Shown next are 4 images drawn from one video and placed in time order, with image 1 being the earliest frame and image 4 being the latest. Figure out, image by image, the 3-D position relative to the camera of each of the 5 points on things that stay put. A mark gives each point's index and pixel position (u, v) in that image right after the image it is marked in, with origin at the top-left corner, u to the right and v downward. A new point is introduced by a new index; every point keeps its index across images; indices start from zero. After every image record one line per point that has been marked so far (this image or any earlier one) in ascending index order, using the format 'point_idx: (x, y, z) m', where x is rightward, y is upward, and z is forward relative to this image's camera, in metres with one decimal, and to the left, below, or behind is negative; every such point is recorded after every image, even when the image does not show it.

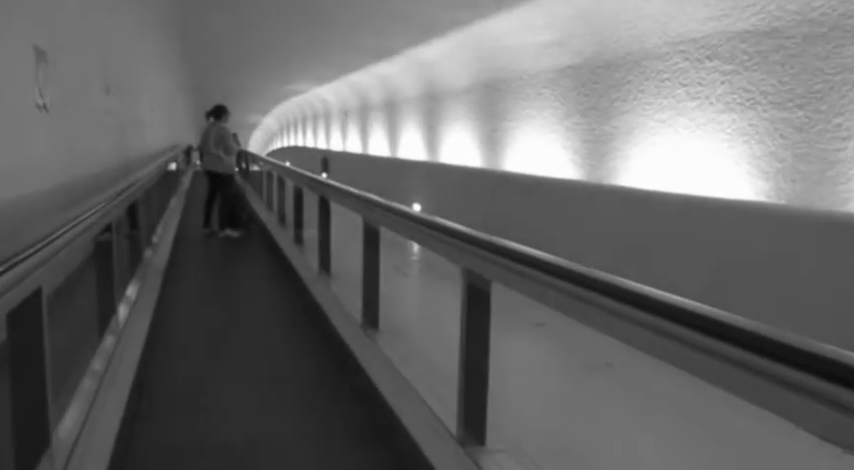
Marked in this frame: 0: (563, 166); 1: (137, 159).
0: (+1.3, +0.7, +6.1) m
1: (-4.5, +1.3, +10.1) m
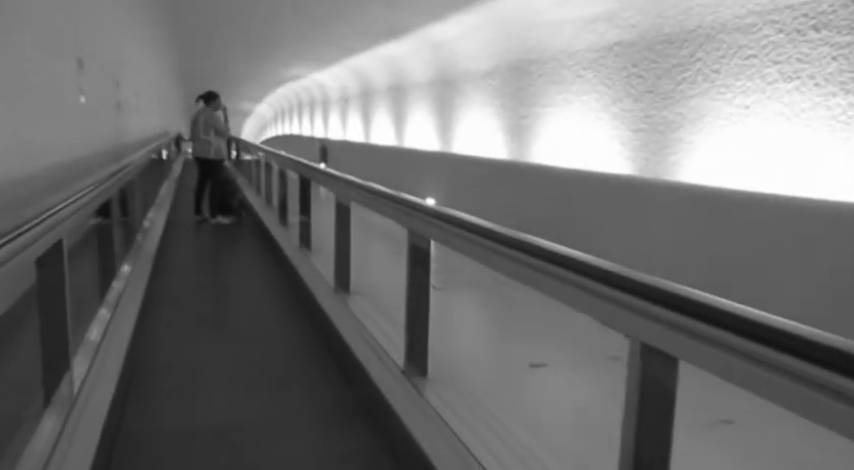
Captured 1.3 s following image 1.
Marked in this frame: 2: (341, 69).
0: (+1.5, +0.6, +5.3) m
1: (-4.3, +1.3, +9.3) m
2: (-1.7, +3.3, +13.0) m
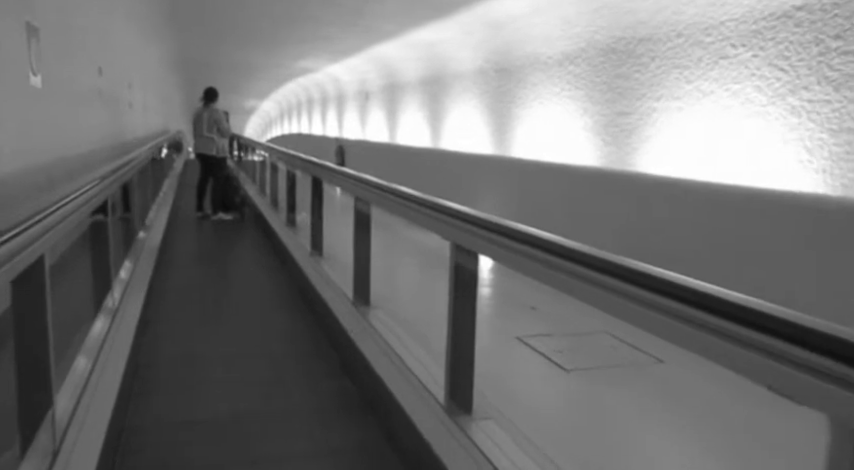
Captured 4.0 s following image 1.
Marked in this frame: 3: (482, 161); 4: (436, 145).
0: (+2.1, +0.4, +3.8) m
1: (-3.7, +1.1, +7.8) m
2: (-1.1, +3.1, +11.4) m
3: (+0.6, +0.8, +7.2) m
4: (+0.1, +1.2, +9.1) m
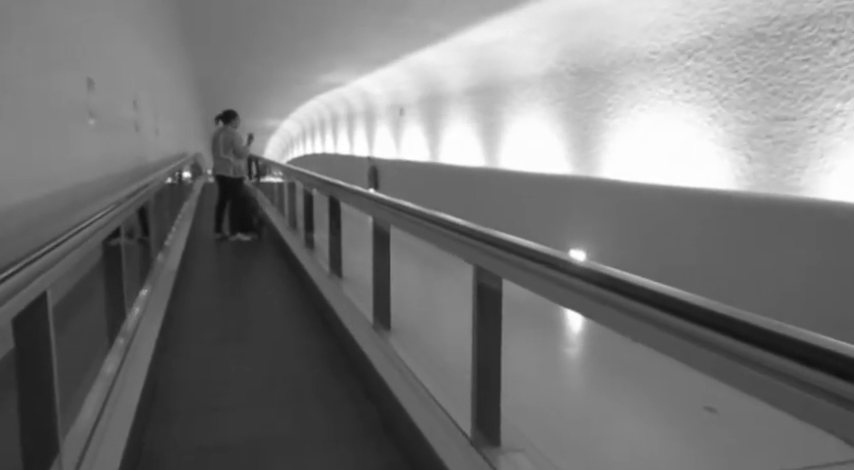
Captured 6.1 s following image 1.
0: (+2.6, +0.1, +2.4) m
1: (-3.1, +0.6, +6.5) m
2: (-0.4, +2.6, +10.2) m
3: (+1.2, +0.5, +5.9) m
4: (+0.8, +0.8, +7.8) m
